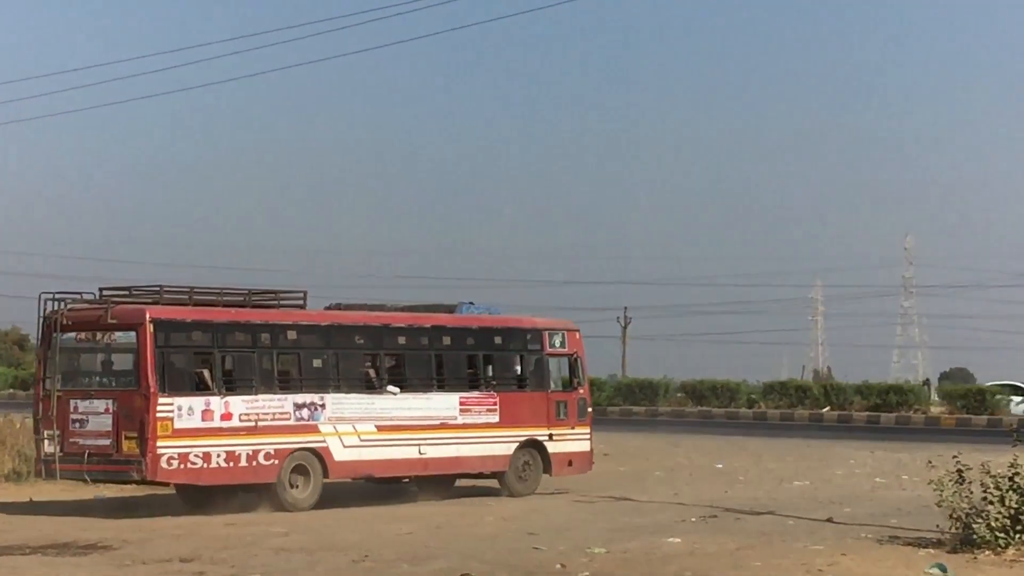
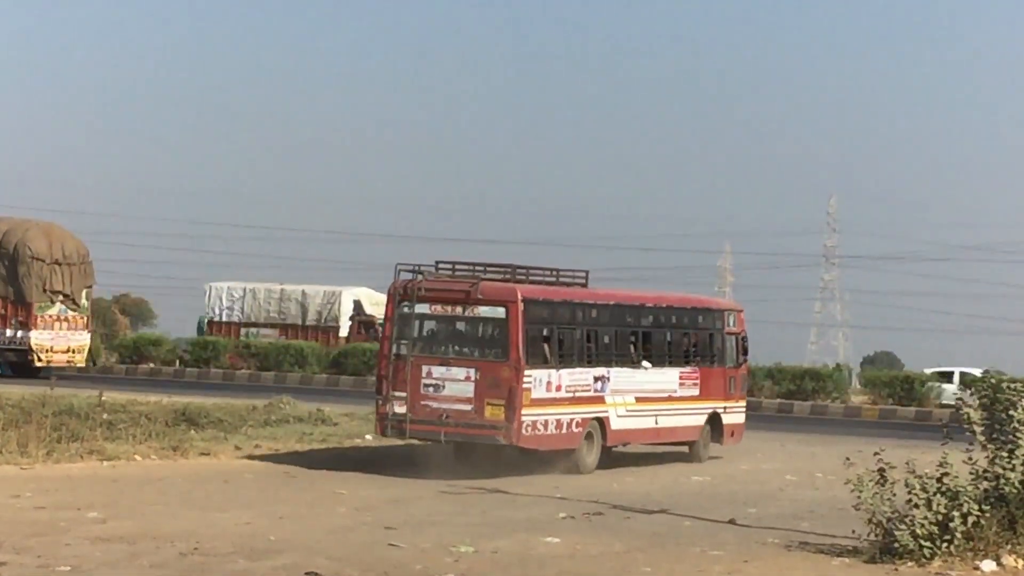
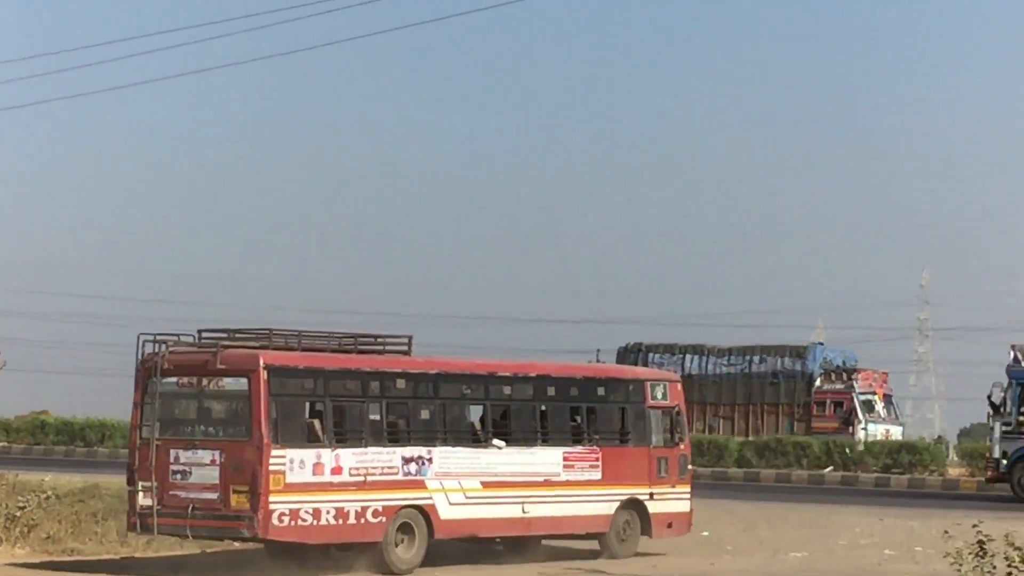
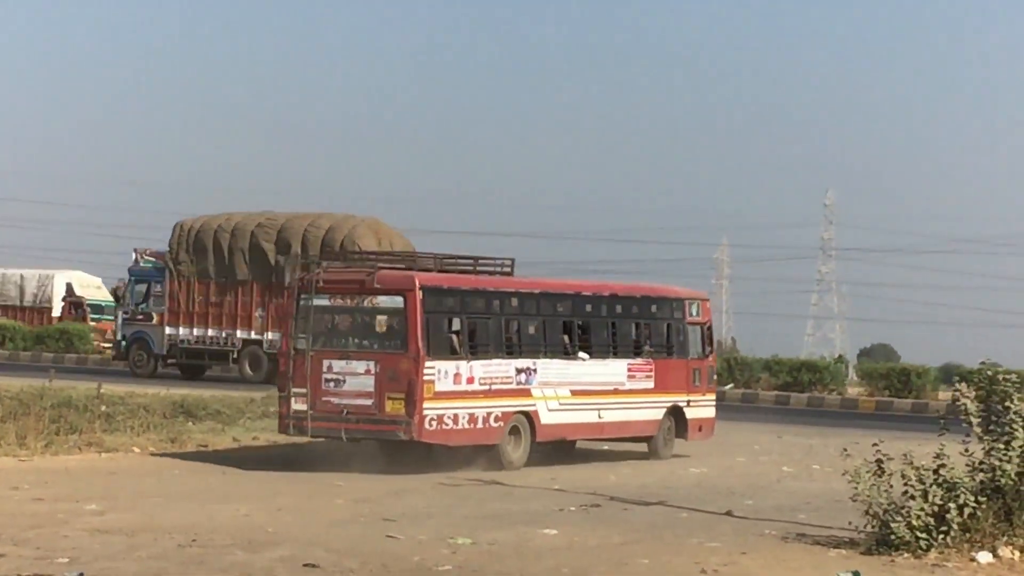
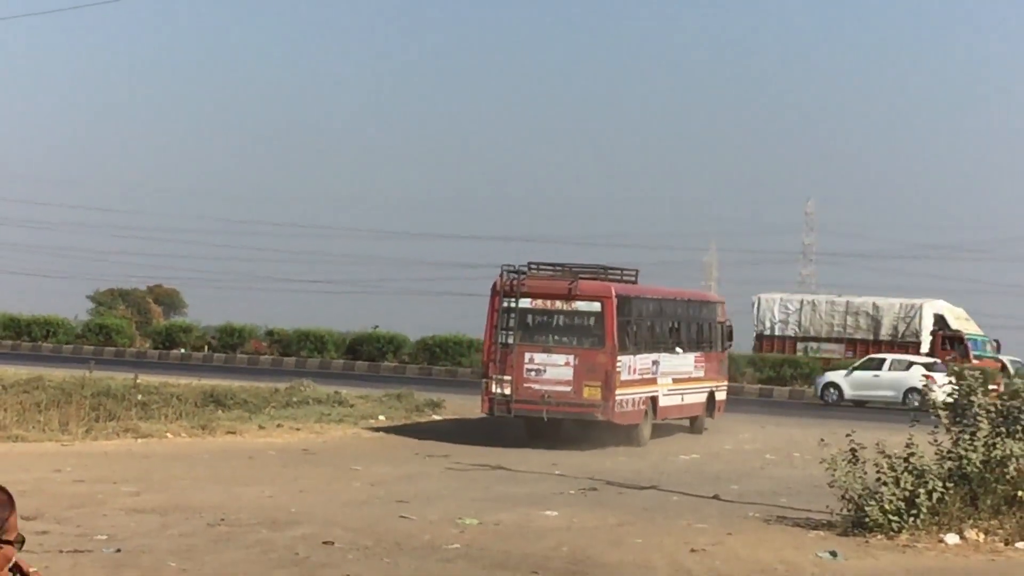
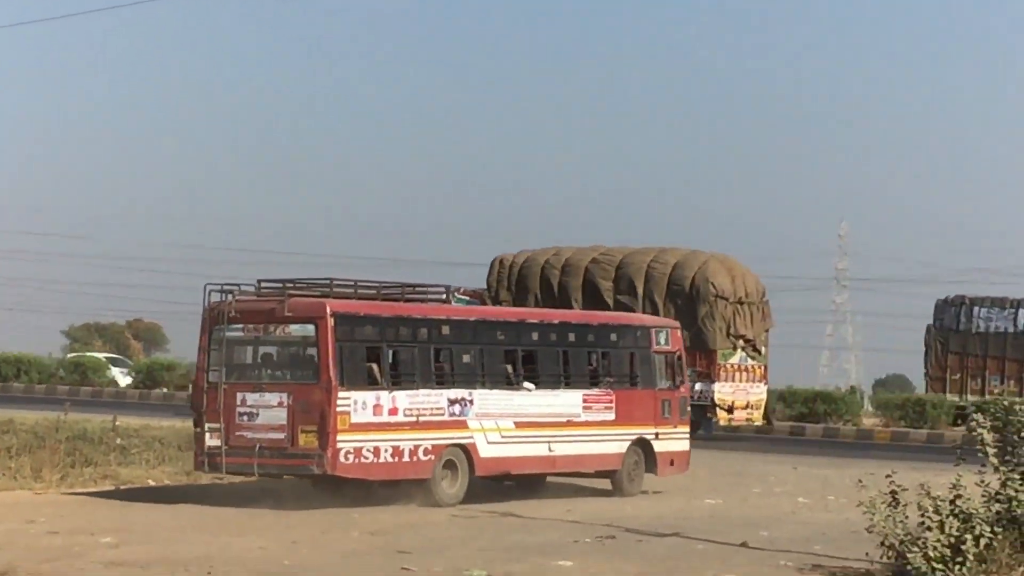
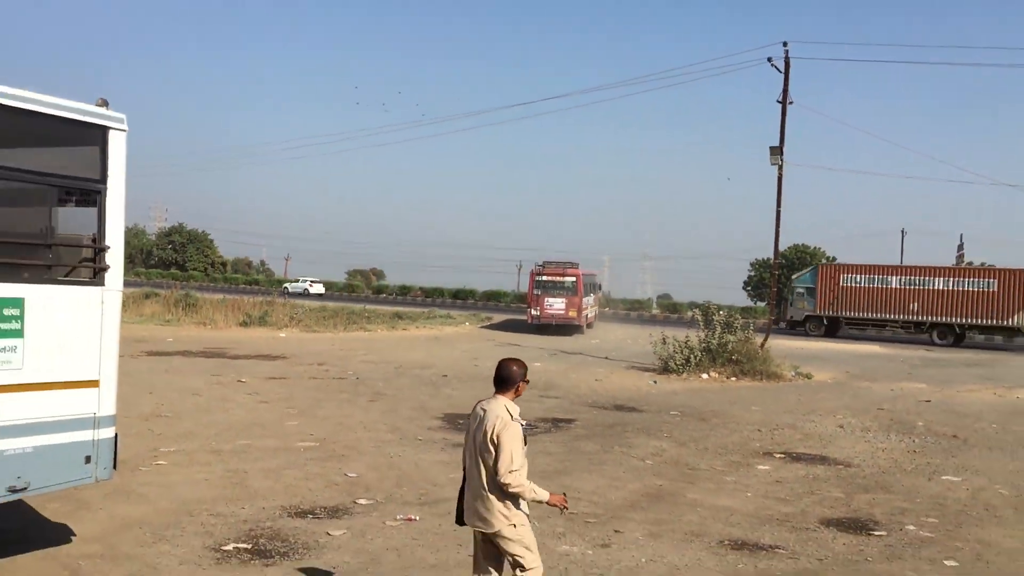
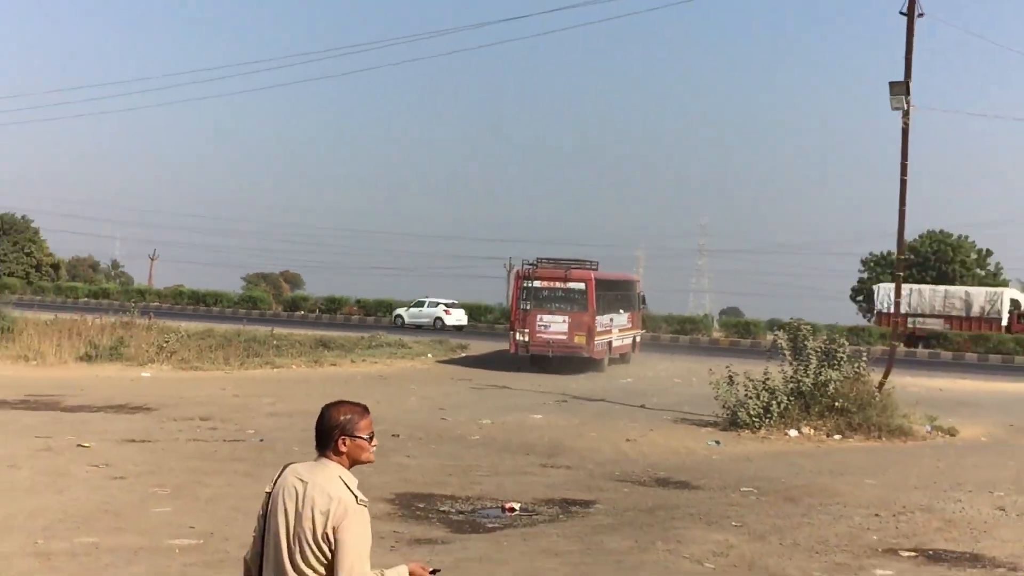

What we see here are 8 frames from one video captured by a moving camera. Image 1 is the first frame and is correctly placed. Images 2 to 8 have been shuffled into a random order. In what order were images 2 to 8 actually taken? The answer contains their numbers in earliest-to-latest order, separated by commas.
3, 6, 4, 2, 5, 8, 7
